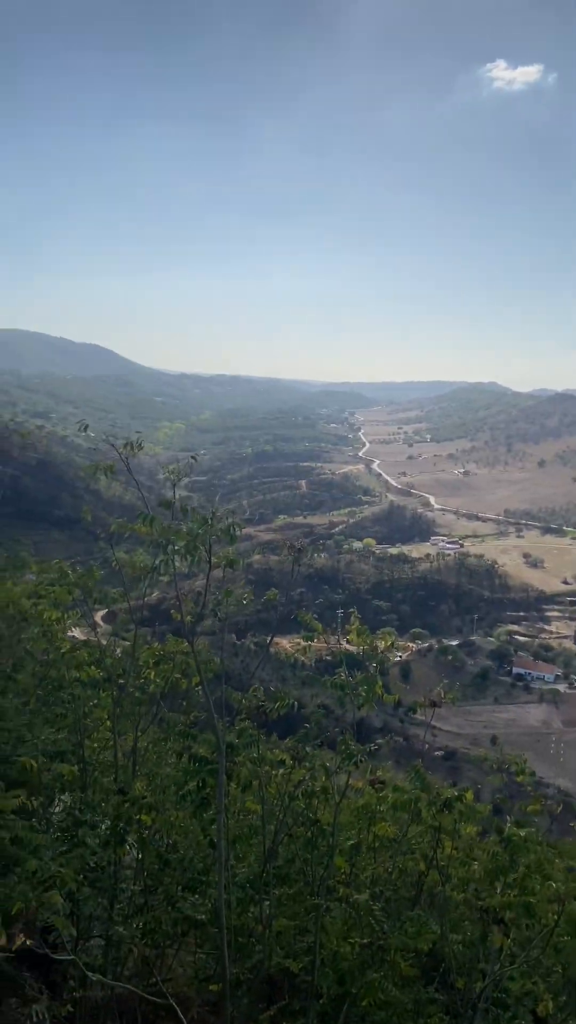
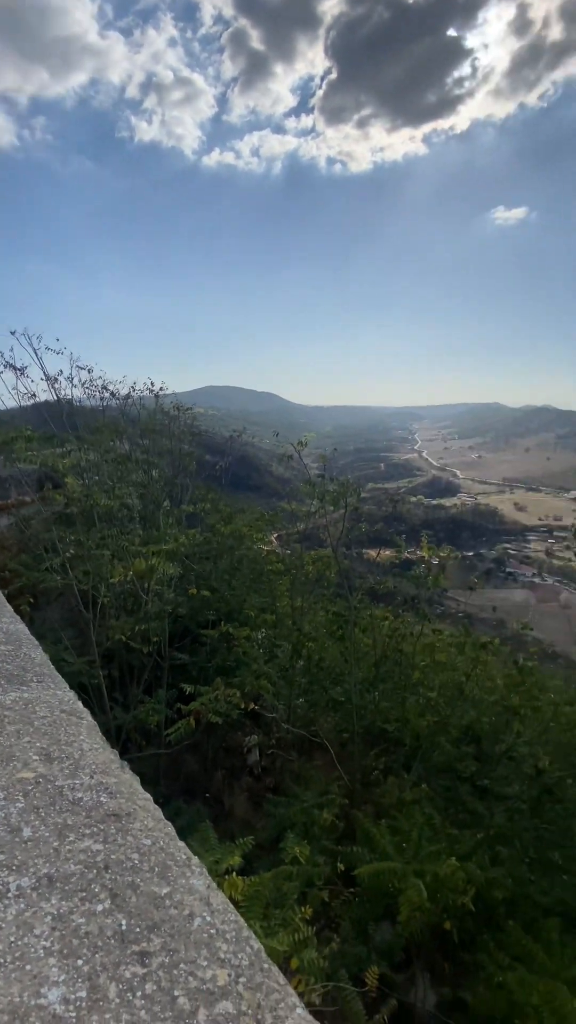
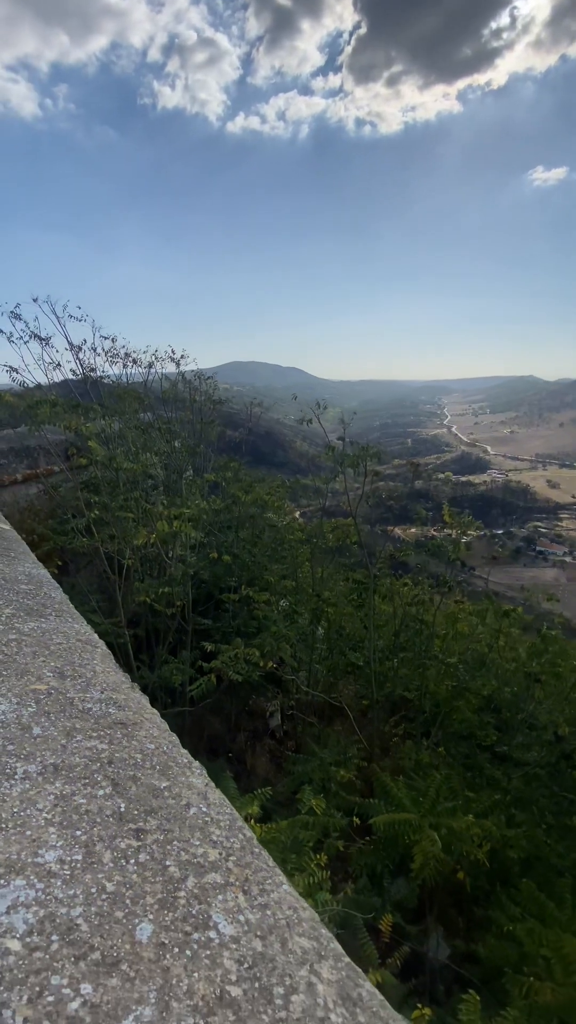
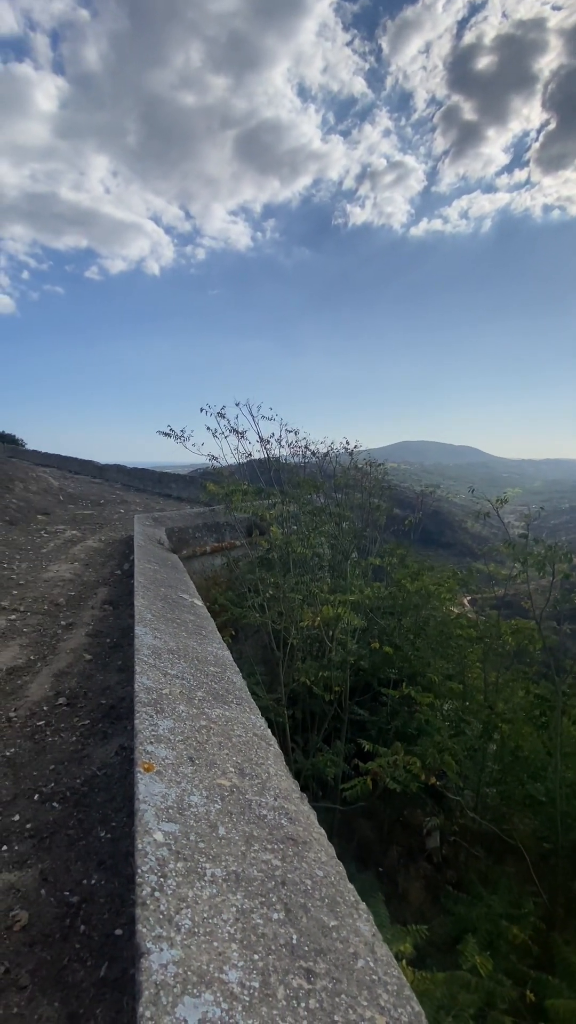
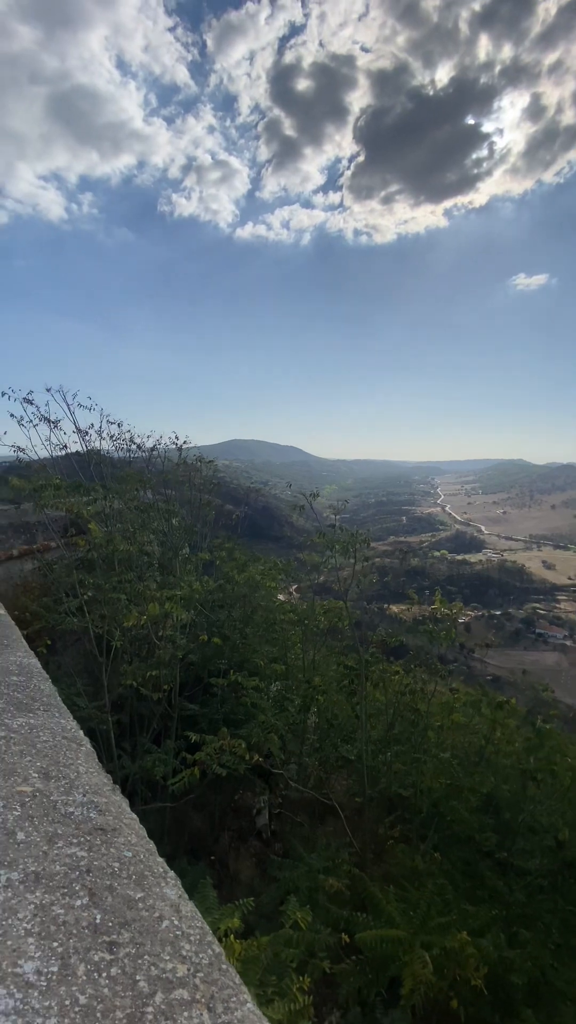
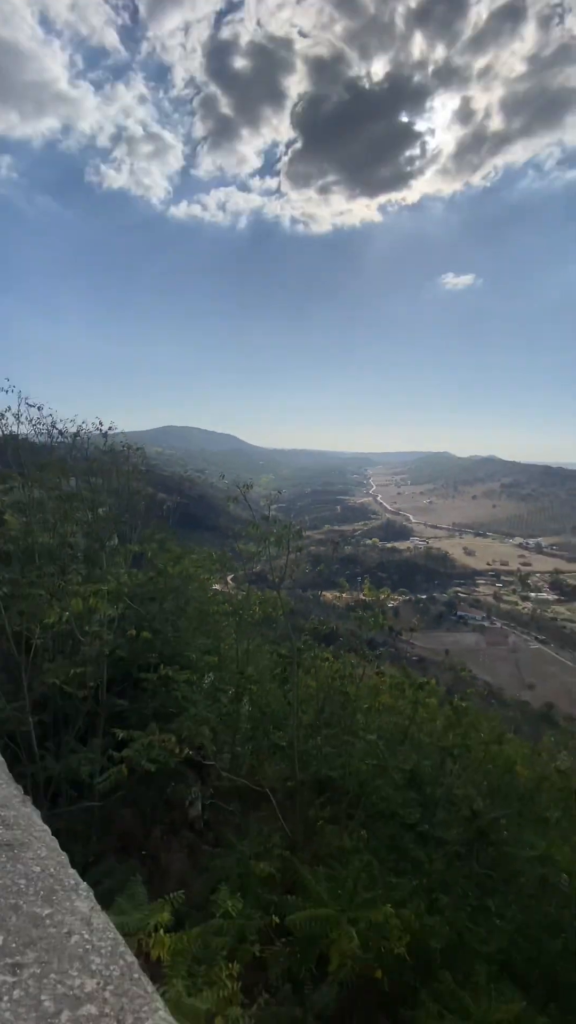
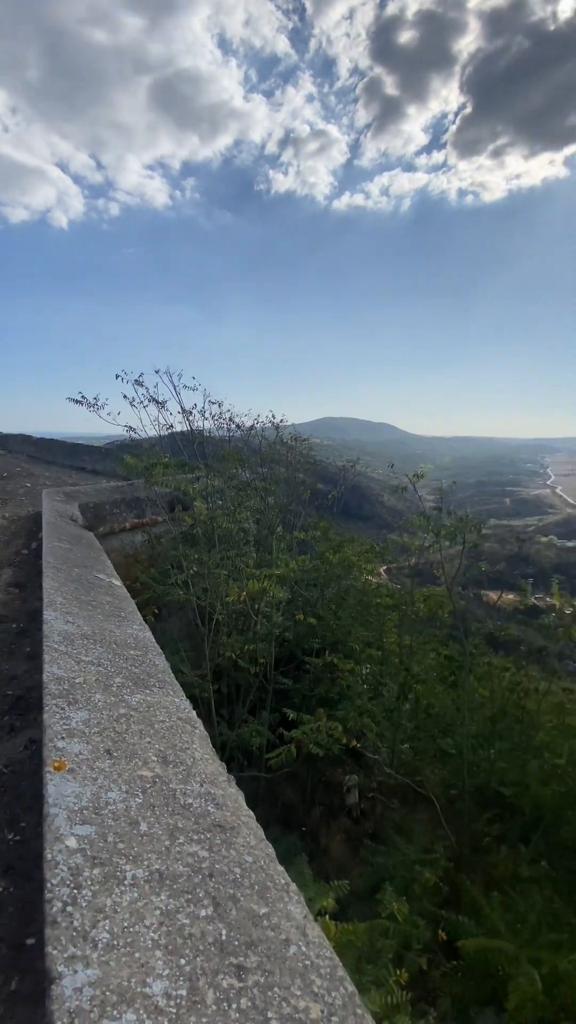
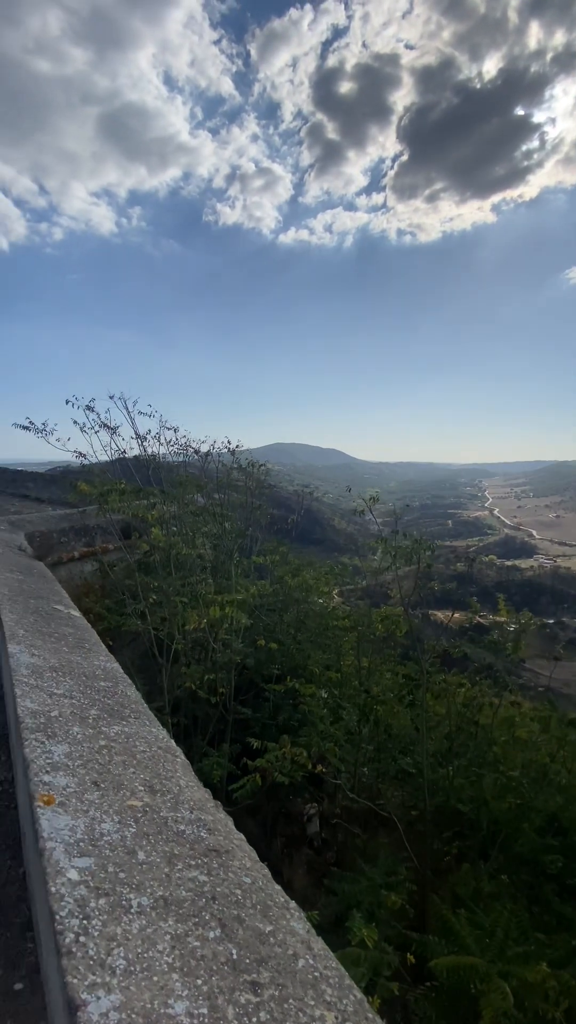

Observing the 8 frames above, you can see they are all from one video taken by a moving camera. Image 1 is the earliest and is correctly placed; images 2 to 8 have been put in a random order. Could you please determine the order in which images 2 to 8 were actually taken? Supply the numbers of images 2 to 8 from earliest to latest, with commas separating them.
6, 5, 8, 4, 7, 2, 3
